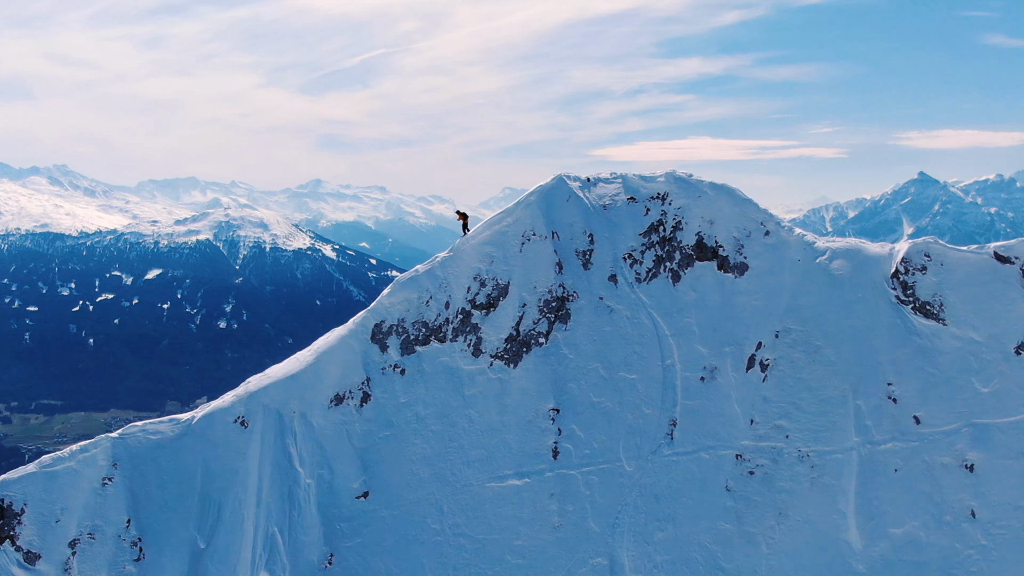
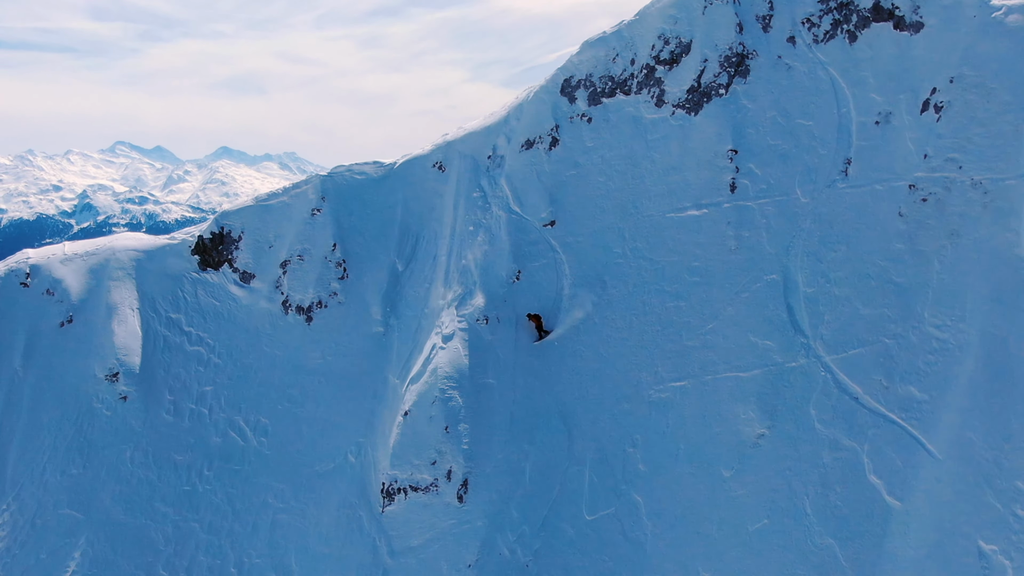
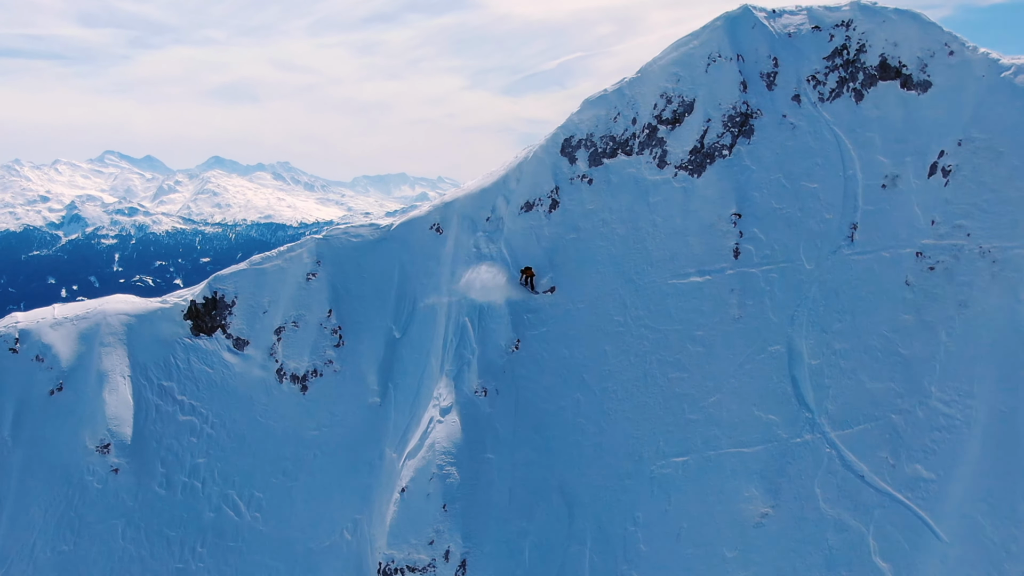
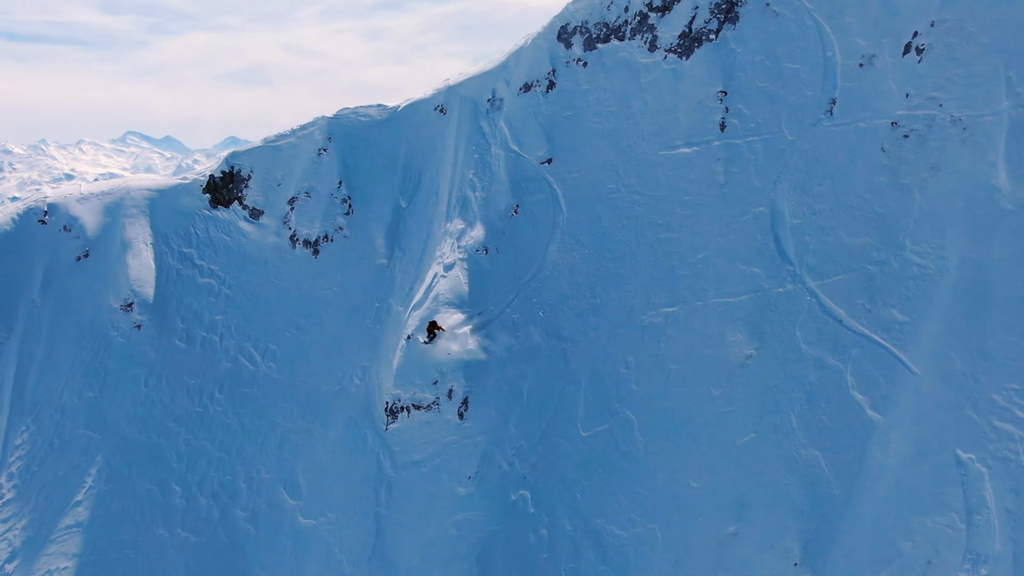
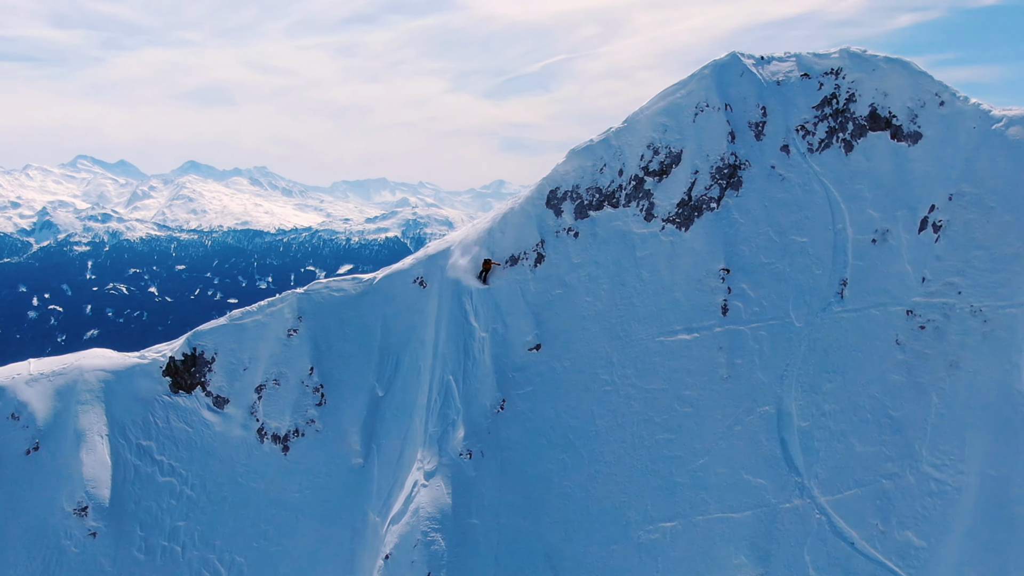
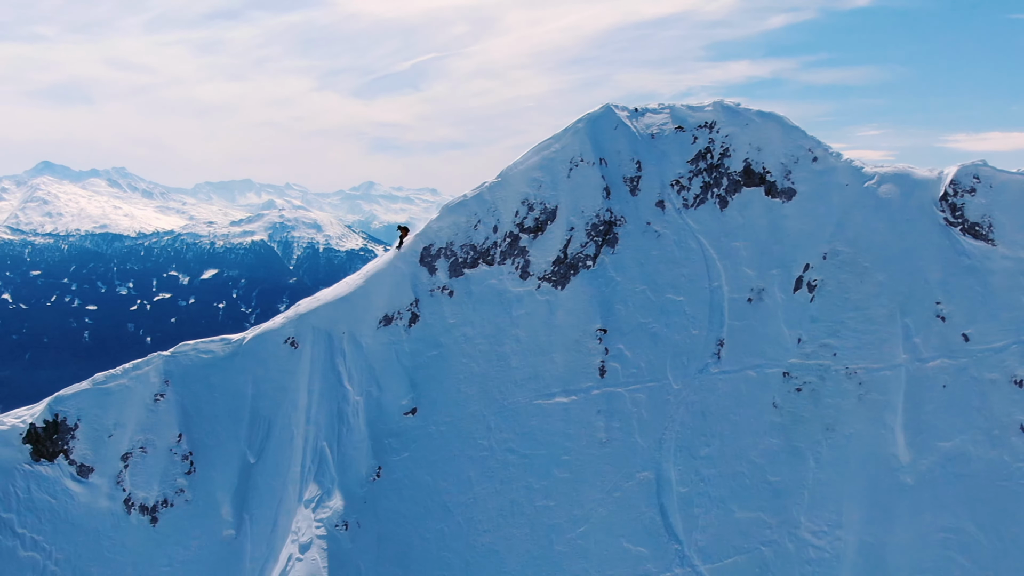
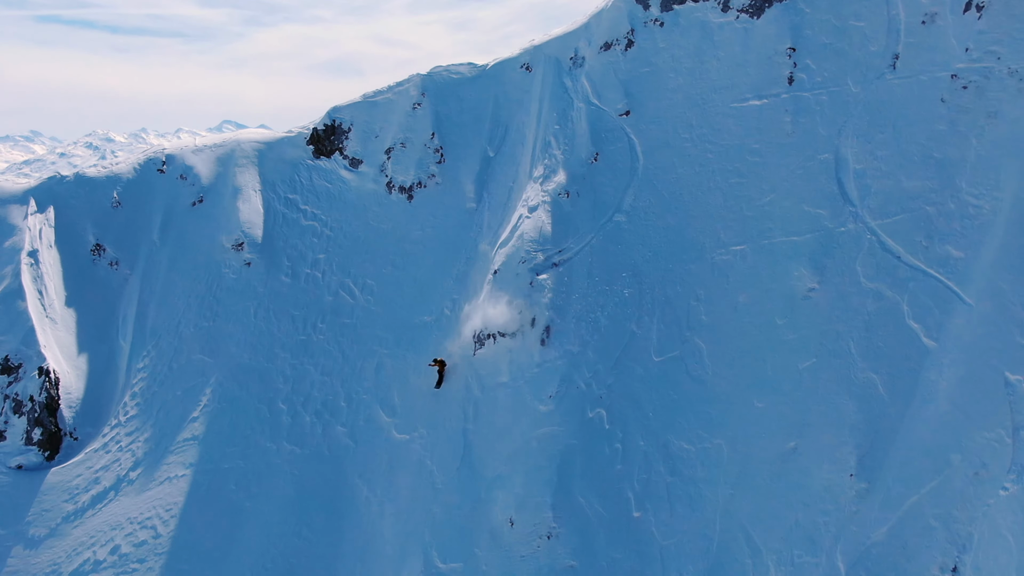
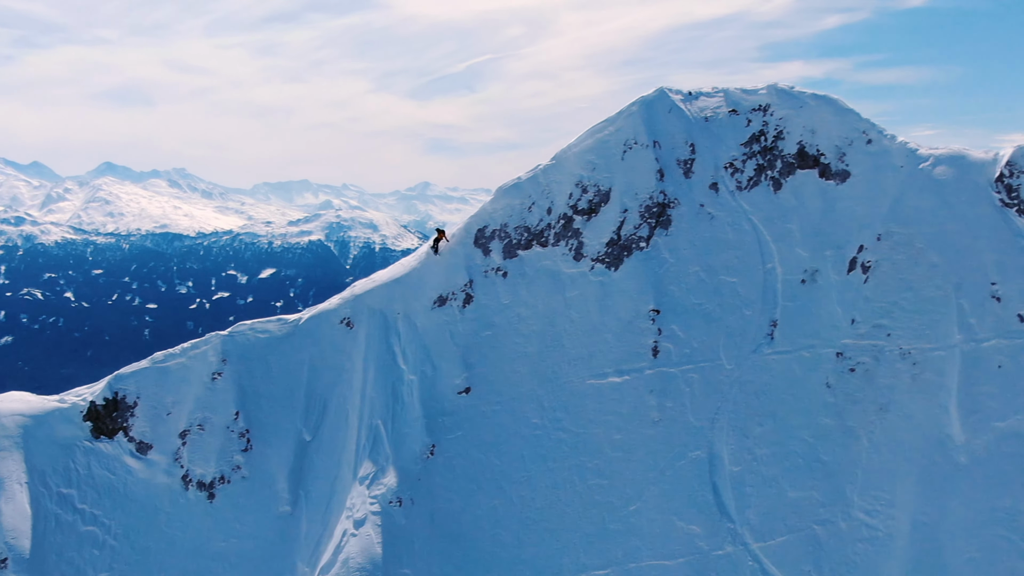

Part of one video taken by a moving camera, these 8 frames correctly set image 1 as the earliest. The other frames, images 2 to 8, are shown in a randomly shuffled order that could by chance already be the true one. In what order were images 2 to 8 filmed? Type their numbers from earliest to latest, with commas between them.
6, 8, 5, 3, 2, 4, 7
